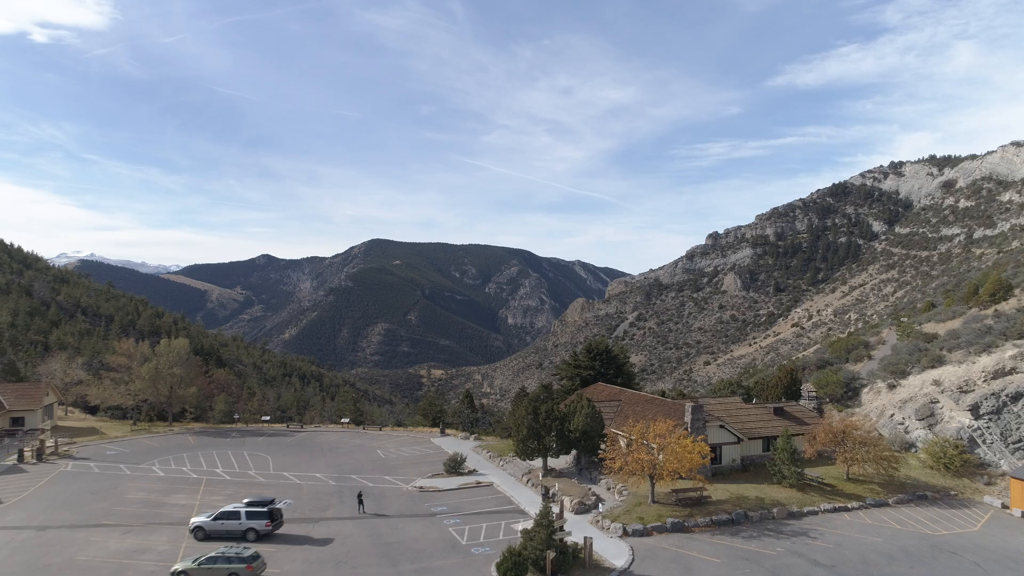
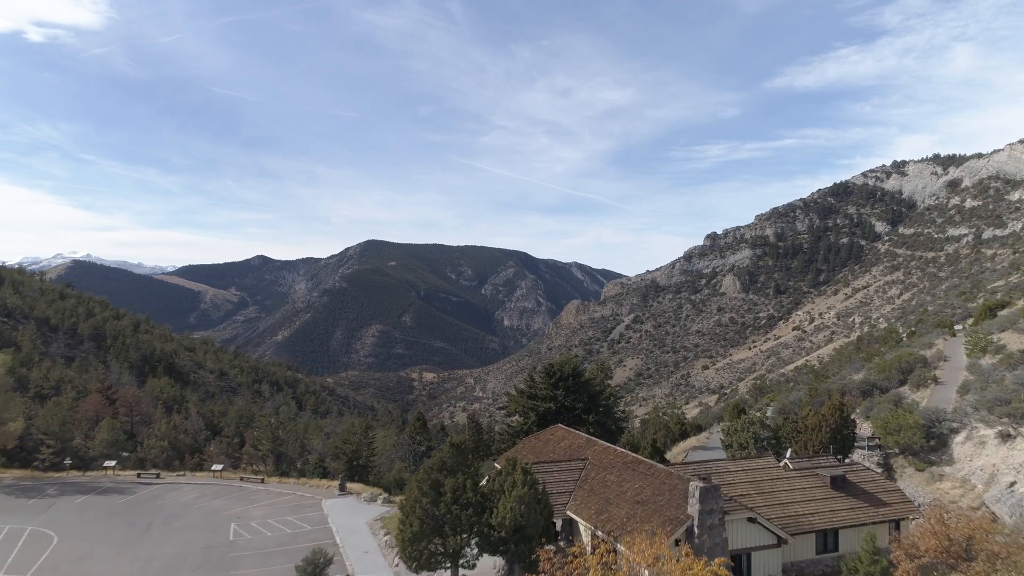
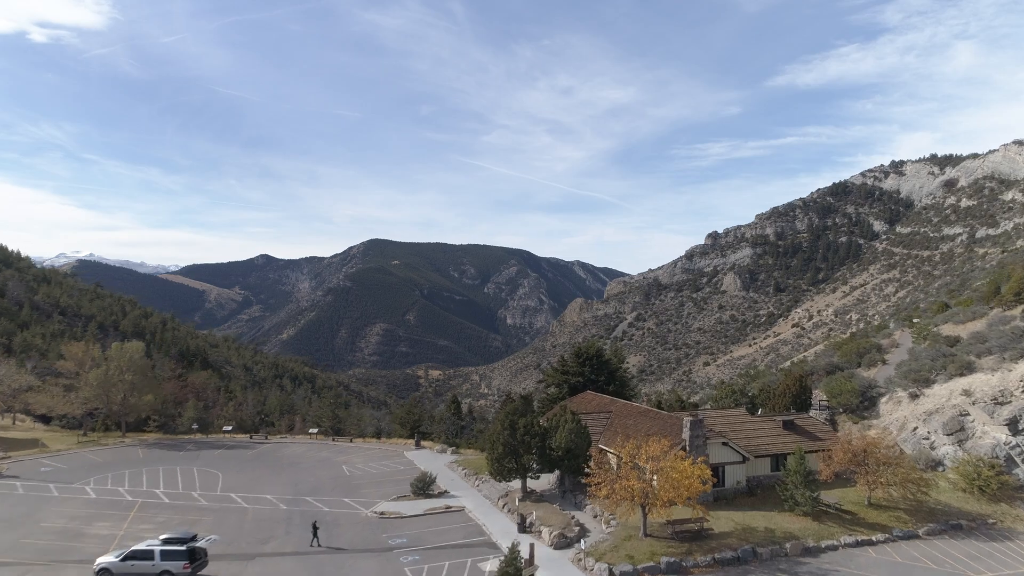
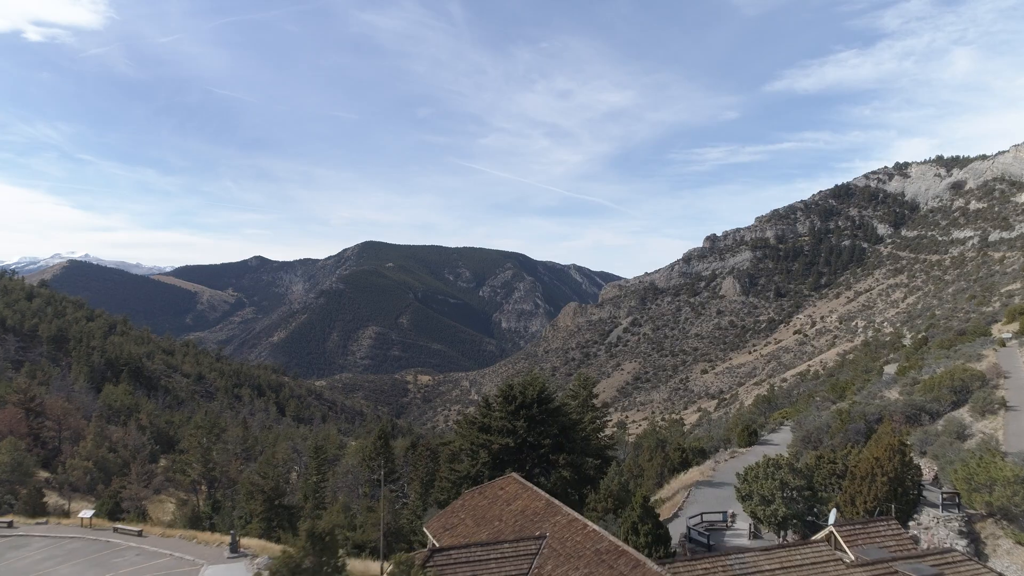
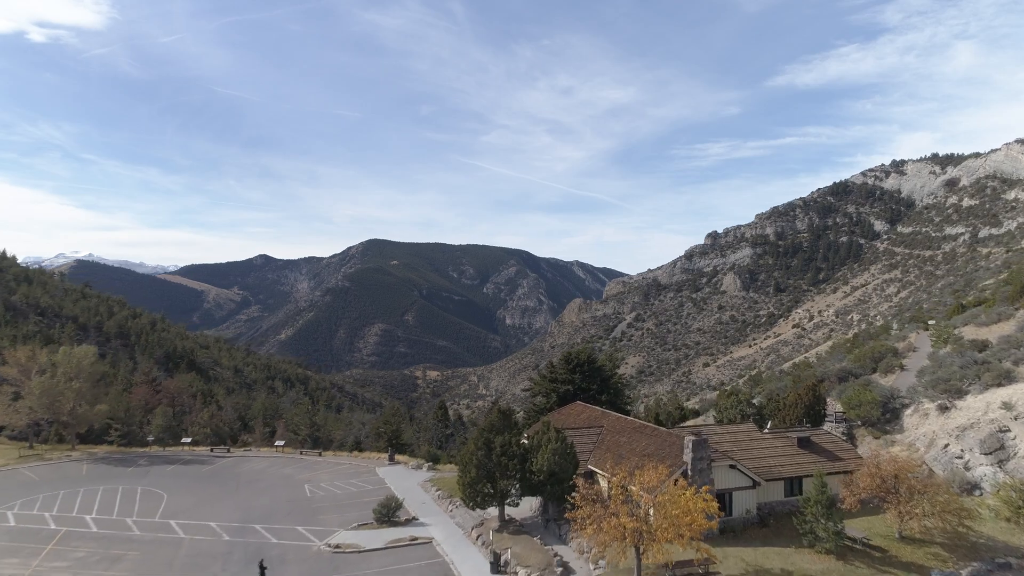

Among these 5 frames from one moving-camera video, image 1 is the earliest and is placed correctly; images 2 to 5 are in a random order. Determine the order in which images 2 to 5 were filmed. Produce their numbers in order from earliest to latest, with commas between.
3, 5, 2, 4
